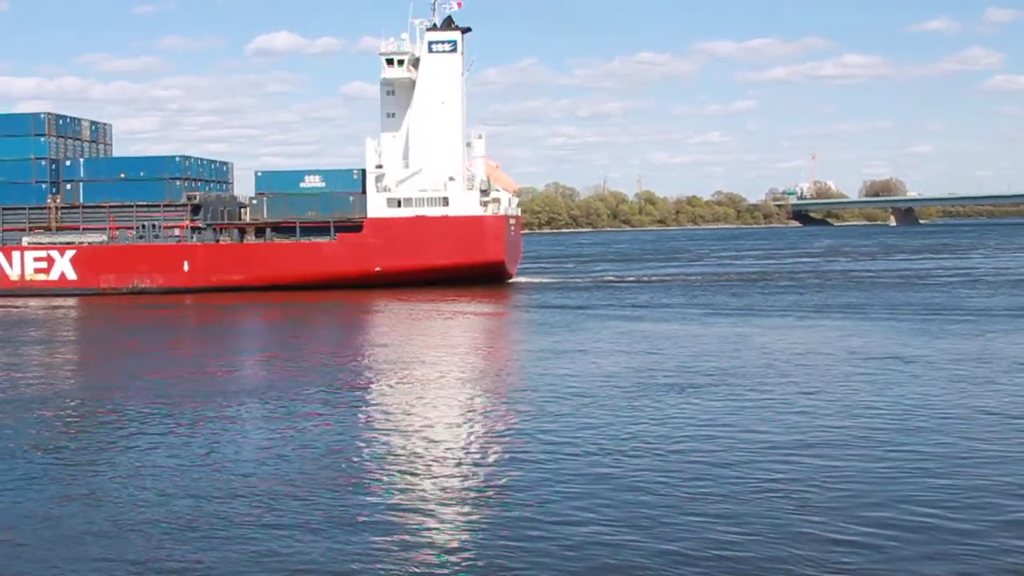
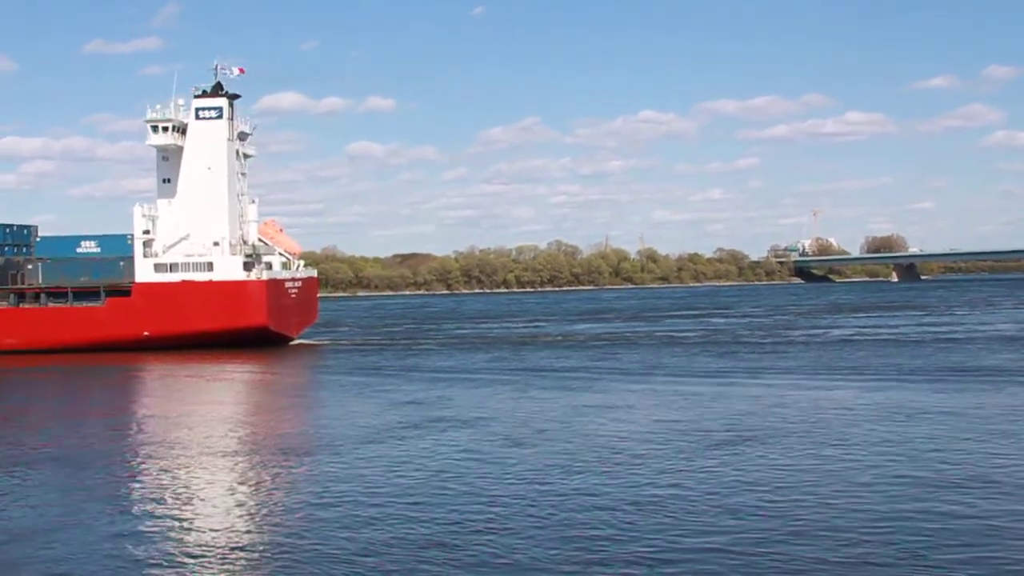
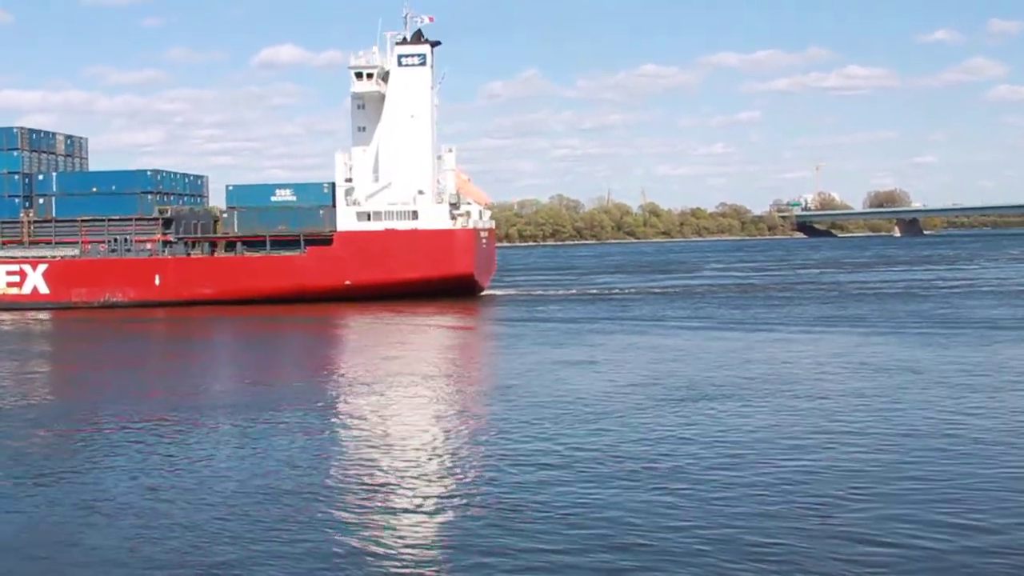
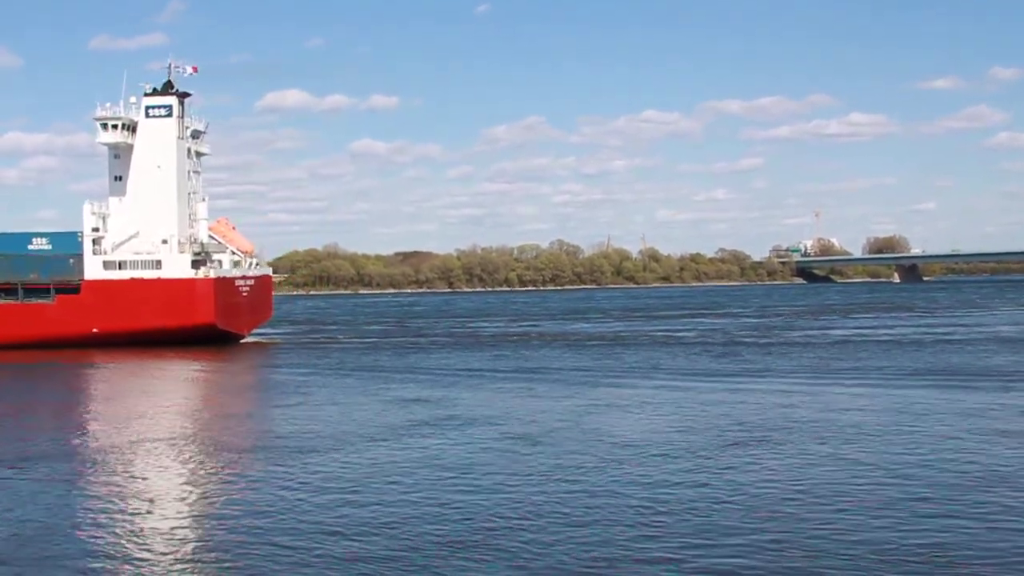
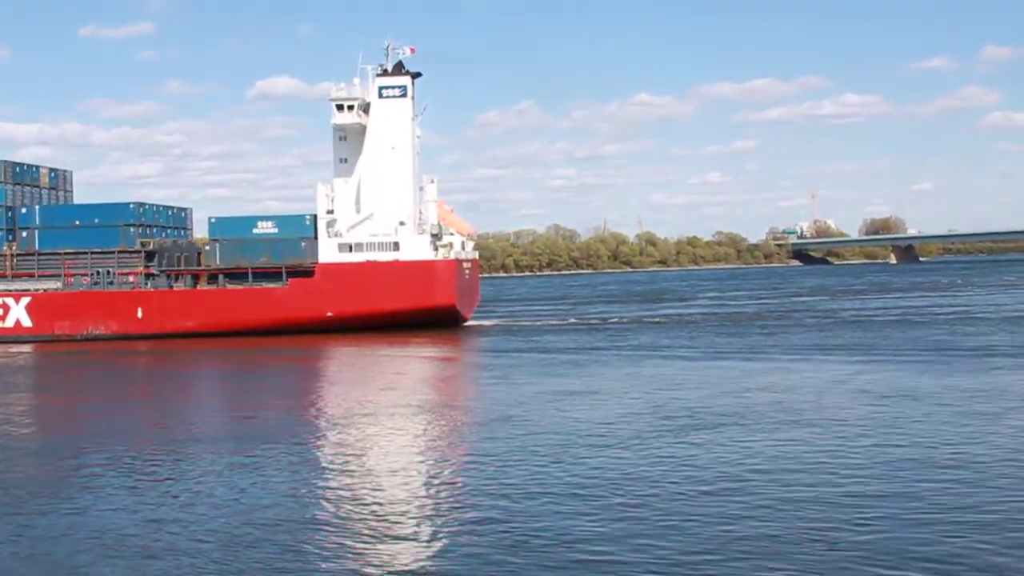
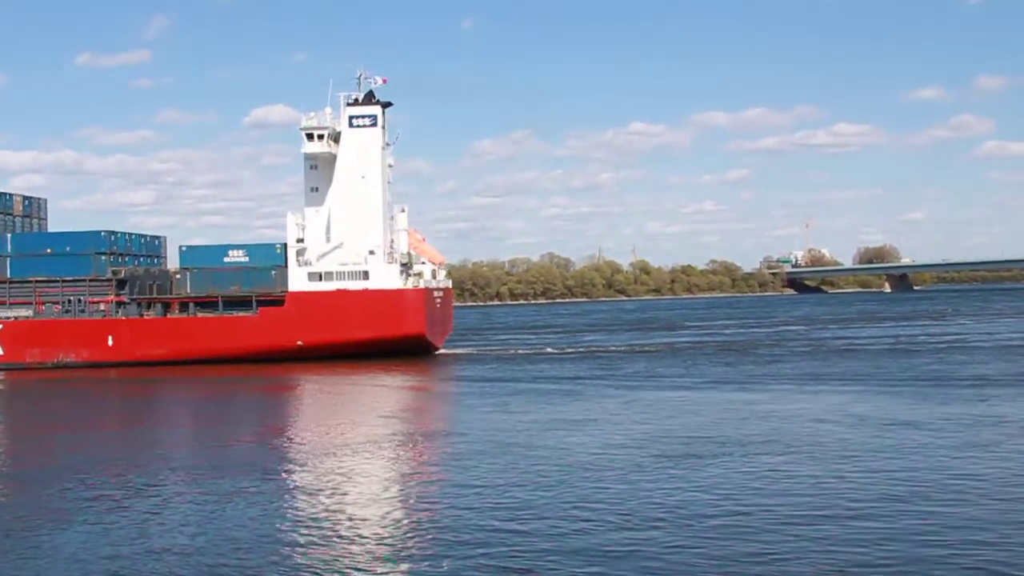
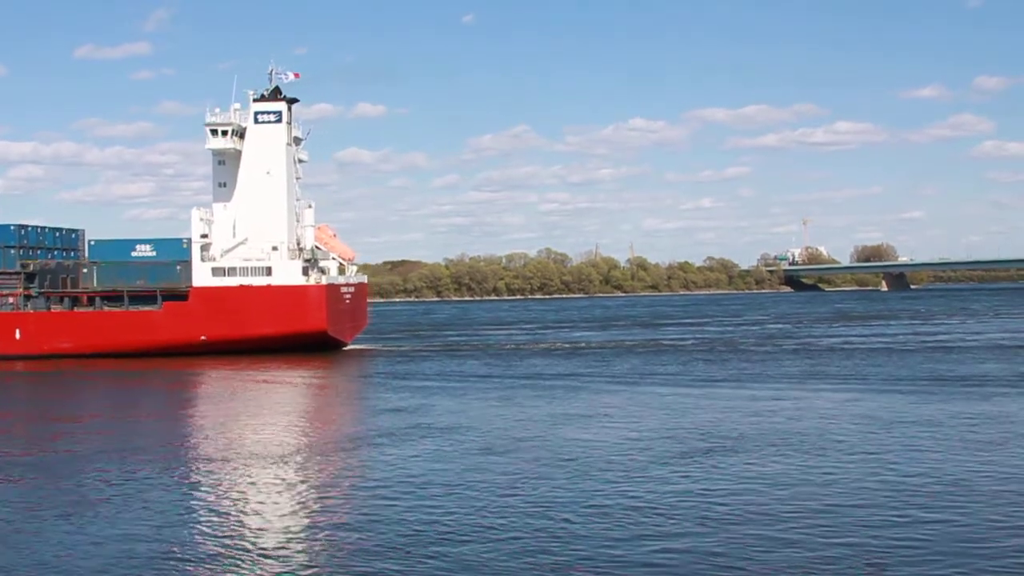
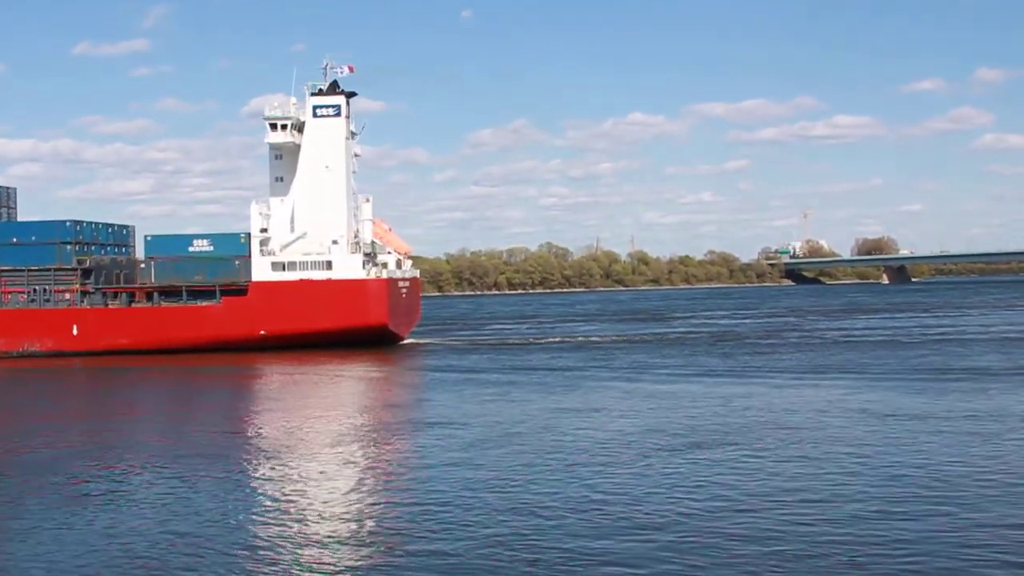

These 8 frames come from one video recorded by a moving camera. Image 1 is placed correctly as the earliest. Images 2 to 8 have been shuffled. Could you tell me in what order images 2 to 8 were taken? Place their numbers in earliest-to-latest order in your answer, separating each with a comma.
3, 5, 6, 8, 7, 2, 4
